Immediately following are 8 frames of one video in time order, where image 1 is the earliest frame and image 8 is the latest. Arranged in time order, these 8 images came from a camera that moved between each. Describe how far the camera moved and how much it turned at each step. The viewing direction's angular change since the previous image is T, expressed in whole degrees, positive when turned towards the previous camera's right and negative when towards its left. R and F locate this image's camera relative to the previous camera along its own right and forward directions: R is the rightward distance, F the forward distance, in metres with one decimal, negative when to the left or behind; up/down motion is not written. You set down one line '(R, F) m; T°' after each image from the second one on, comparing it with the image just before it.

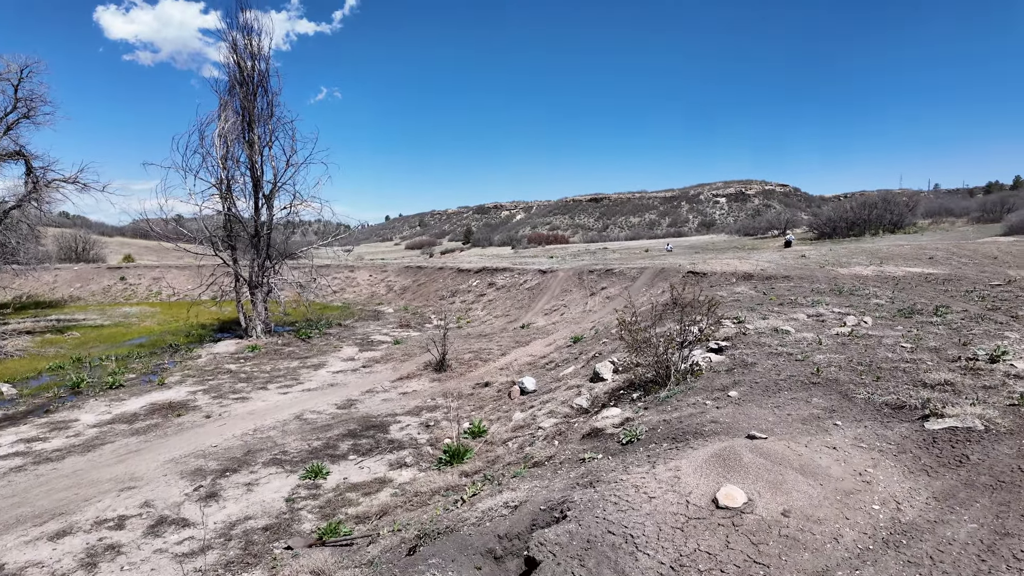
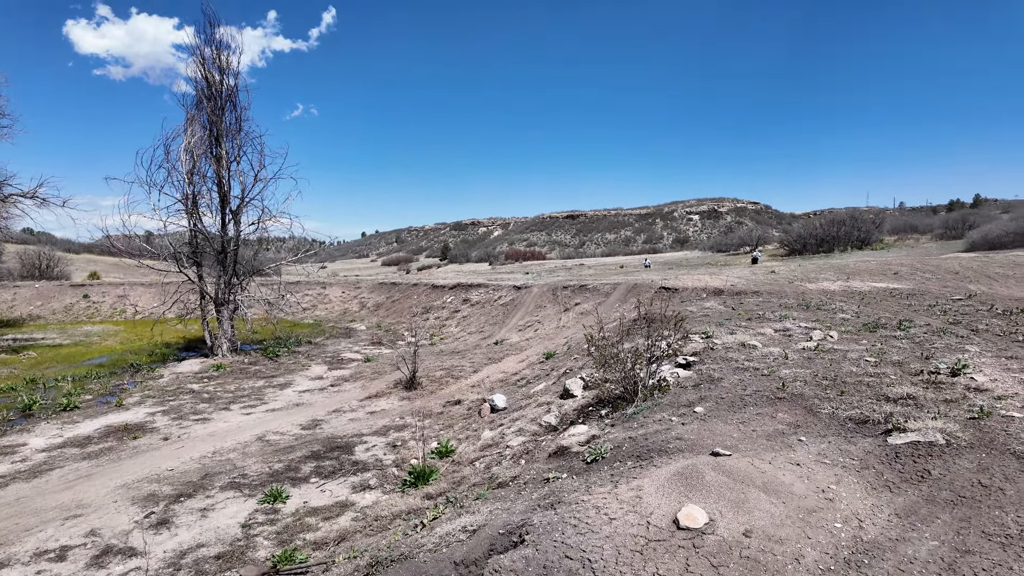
(+0.2, +0.1) m; +3°
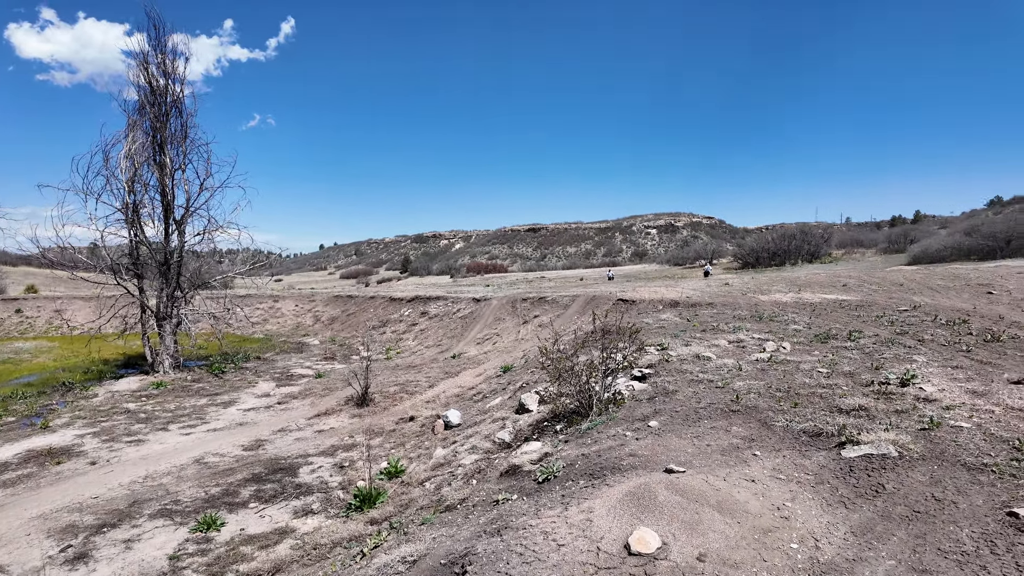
(+0.2, +0.3) m; +5°
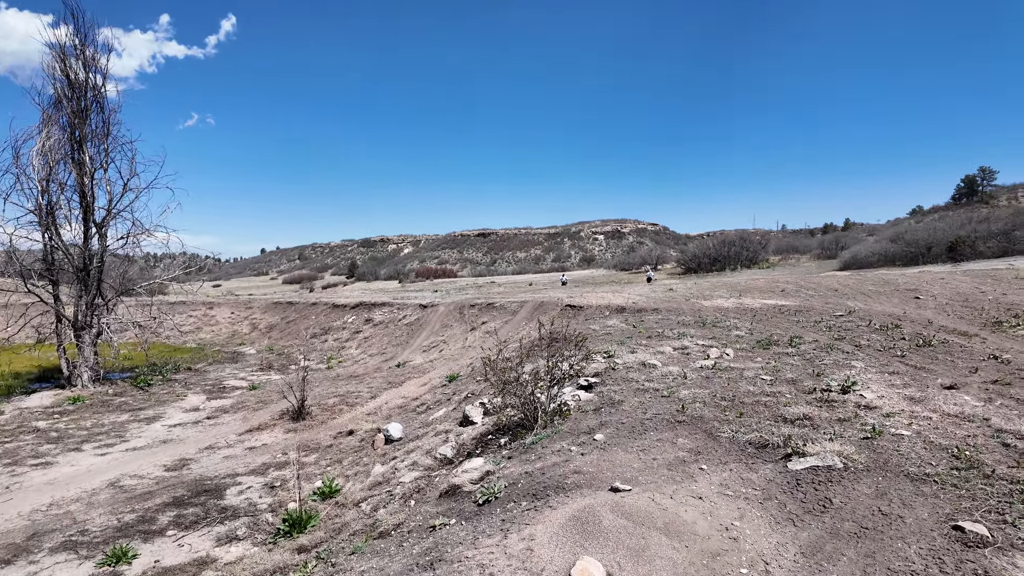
(+0.1, +0.3) m; +6°
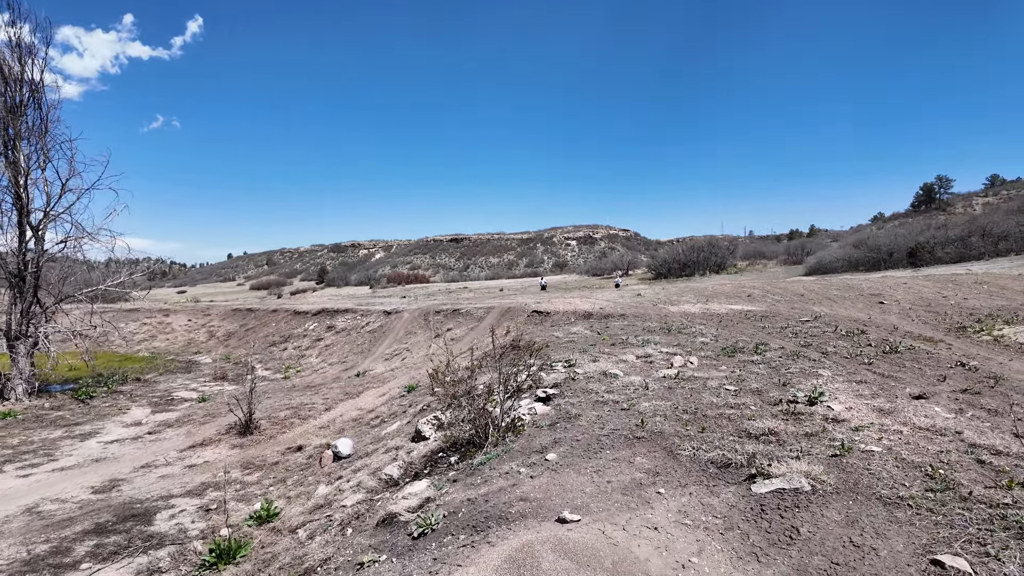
(+0.3, +0.4) m; +3°
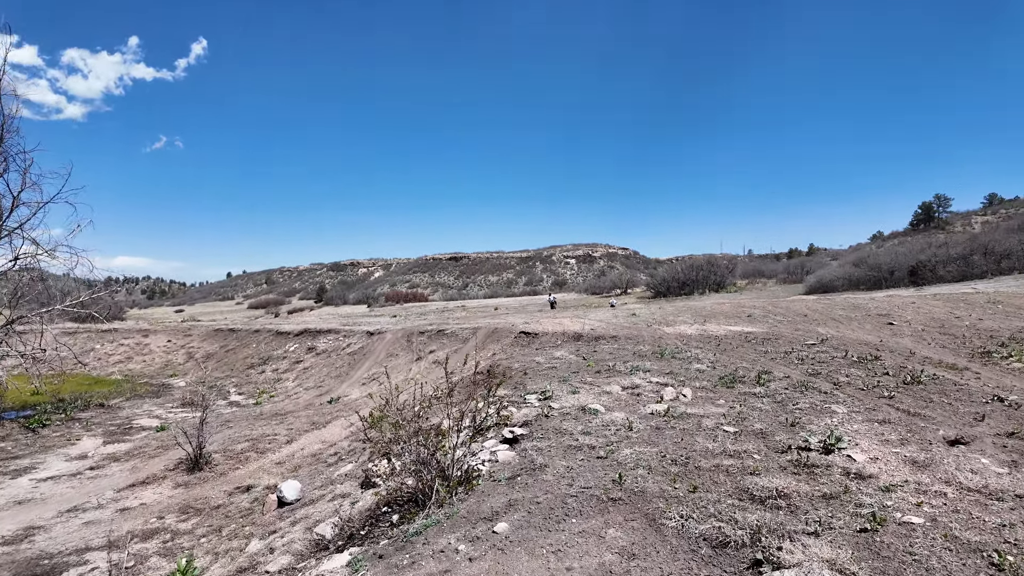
(+0.4, +0.8) m; 0°
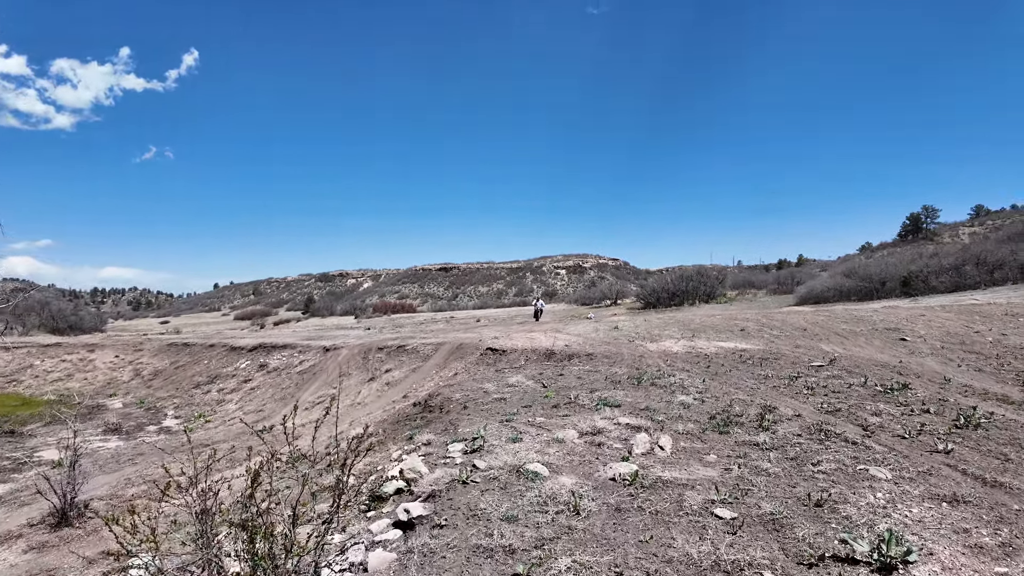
(+0.7, +1.5) m; +1°
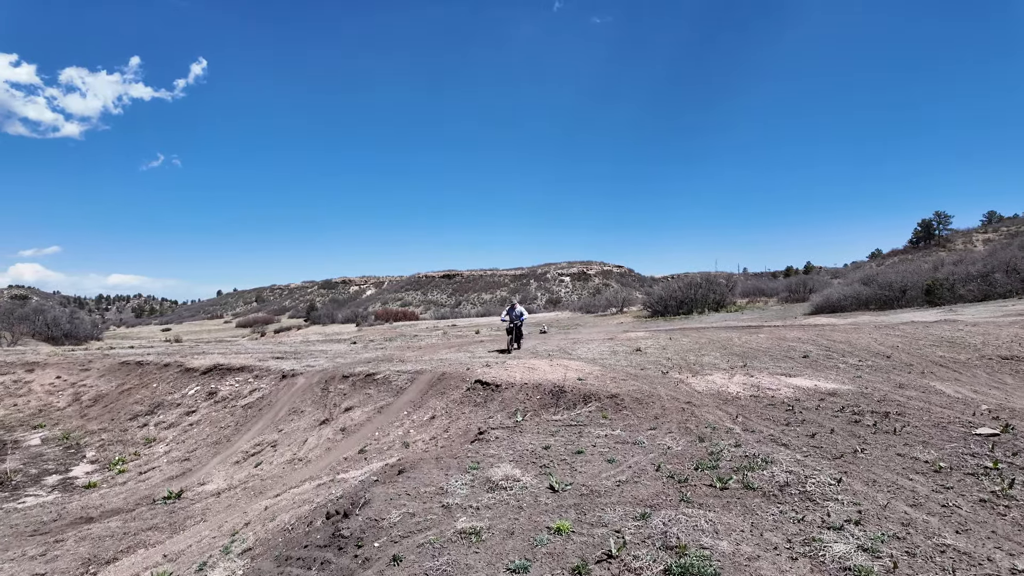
(+0.2, +2.8) m; 0°
